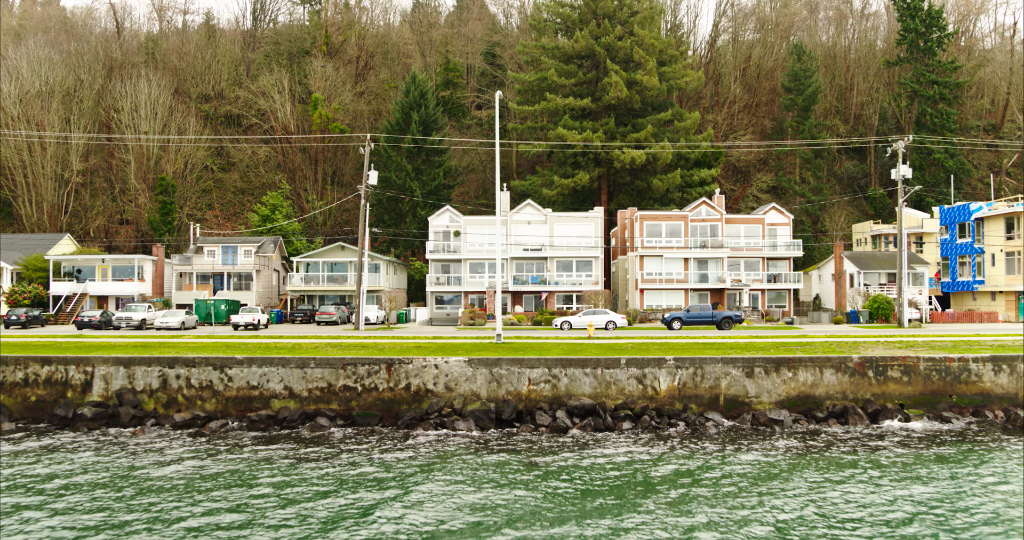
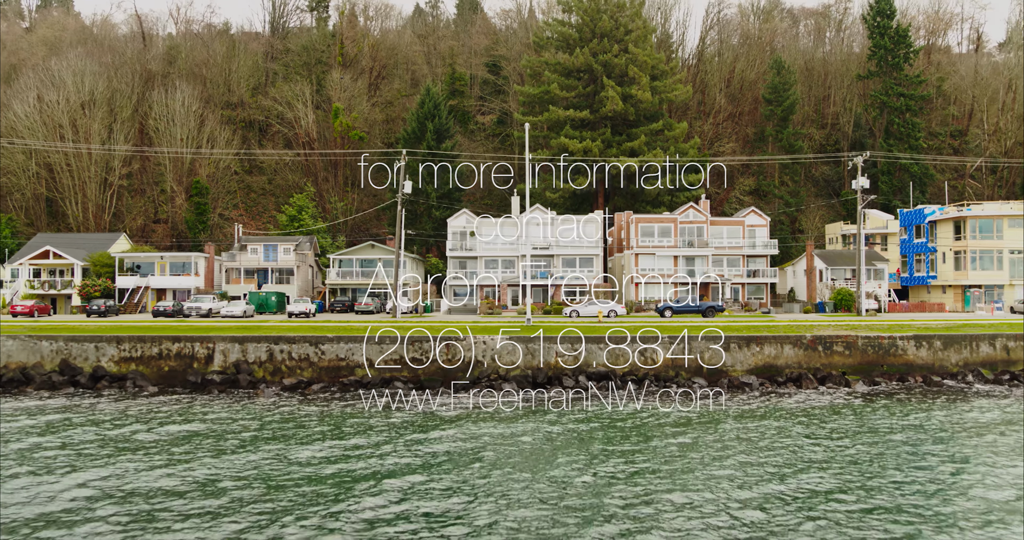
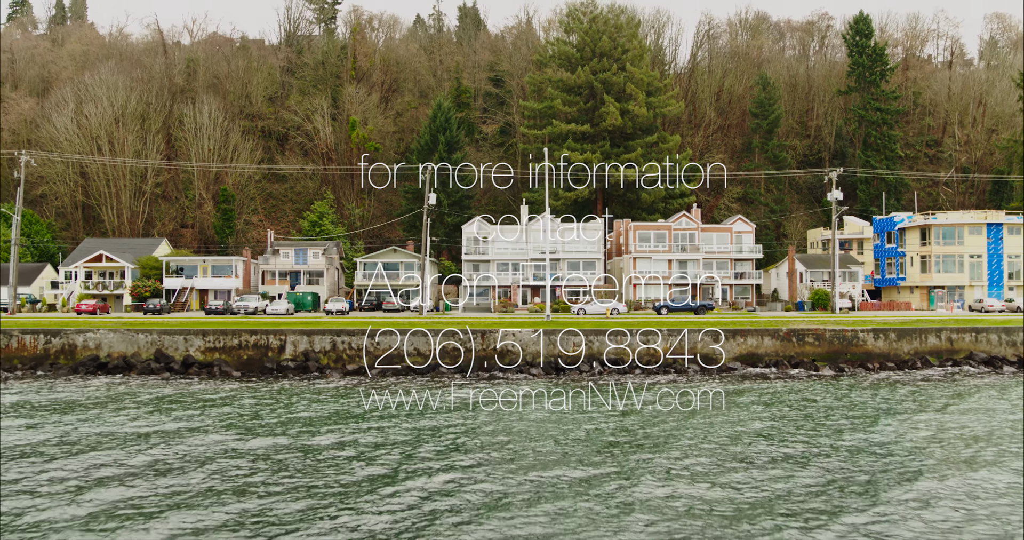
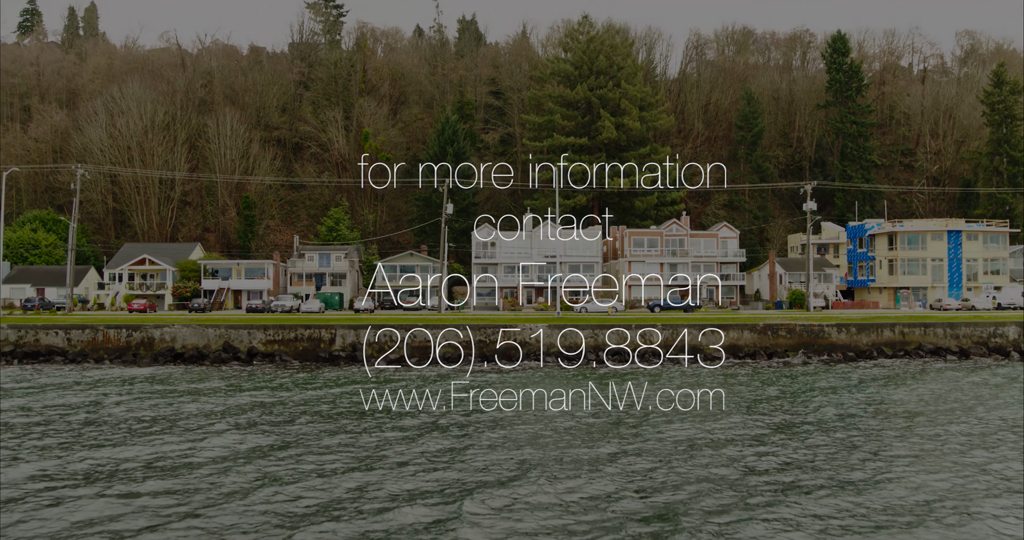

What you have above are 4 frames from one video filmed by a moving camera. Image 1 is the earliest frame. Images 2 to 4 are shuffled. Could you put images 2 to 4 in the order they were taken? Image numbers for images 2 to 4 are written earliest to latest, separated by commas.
2, 3, 4
